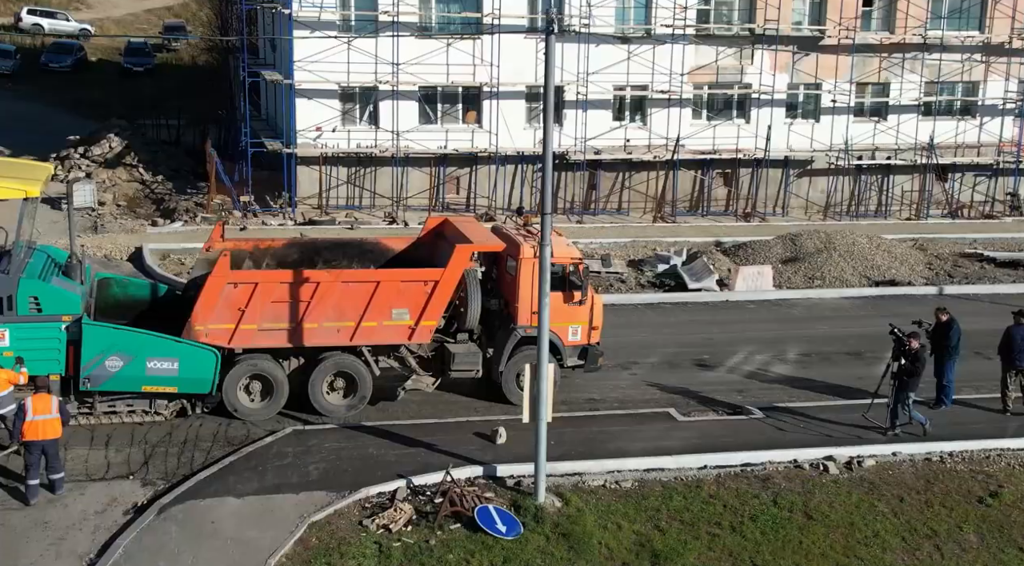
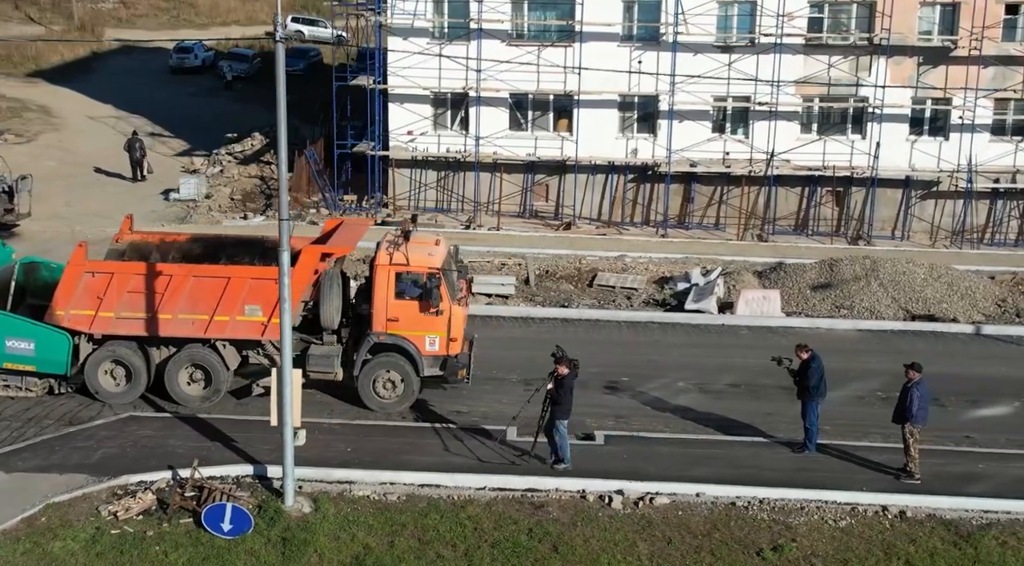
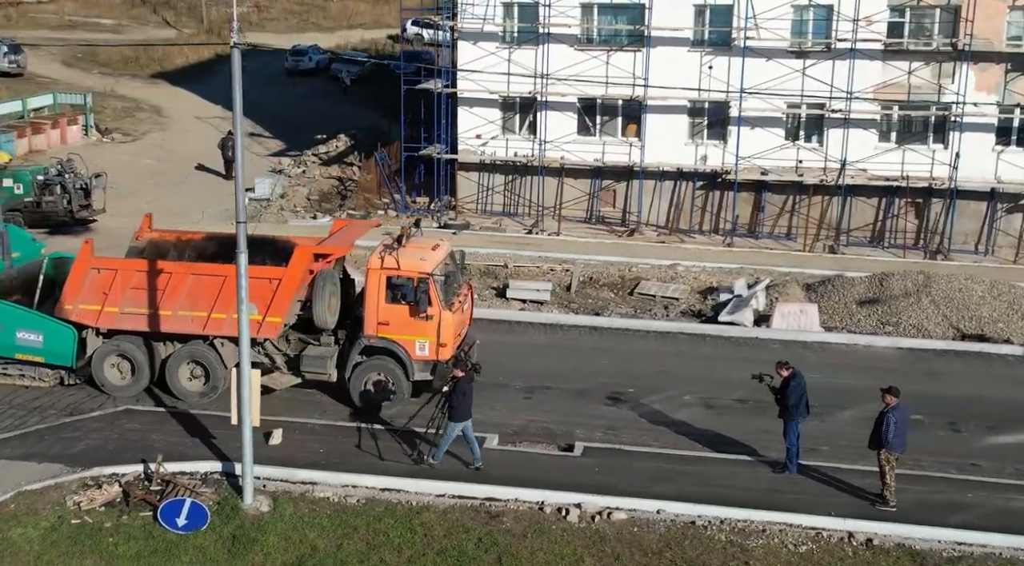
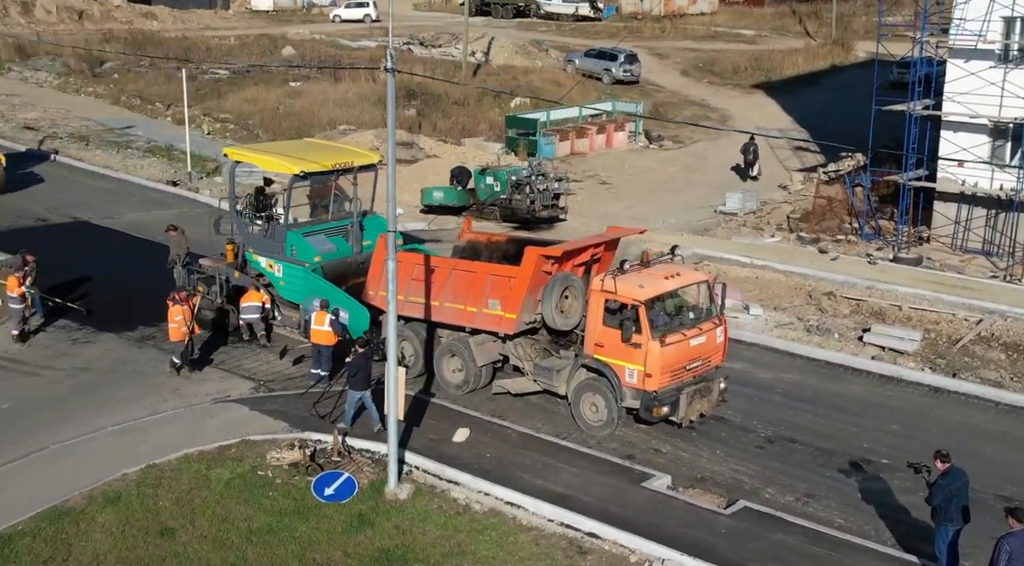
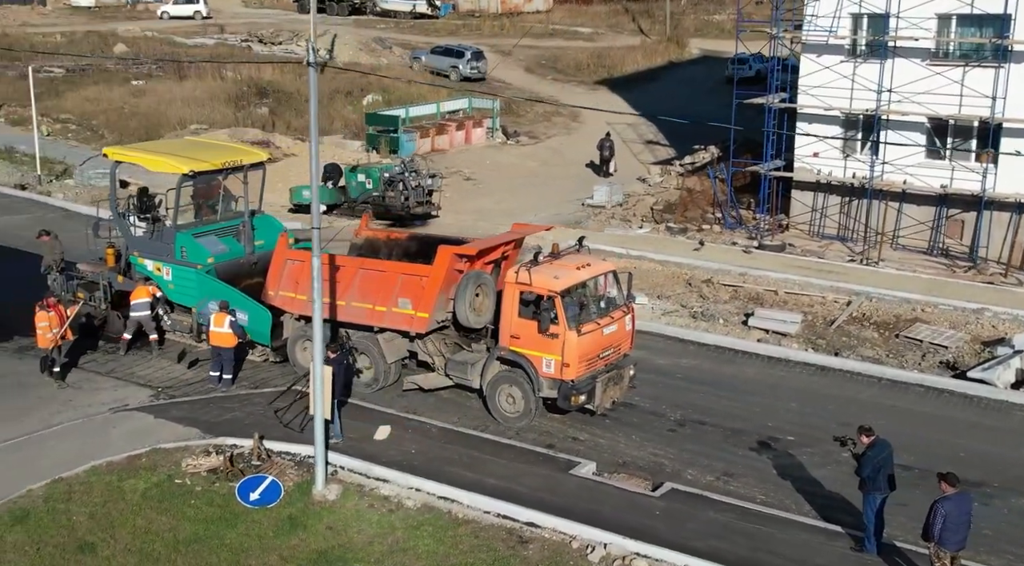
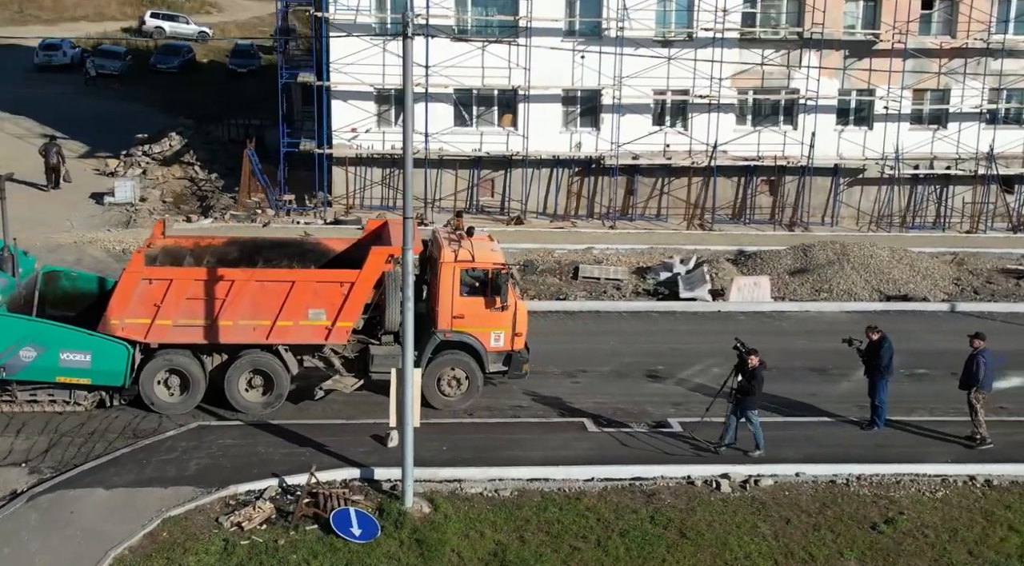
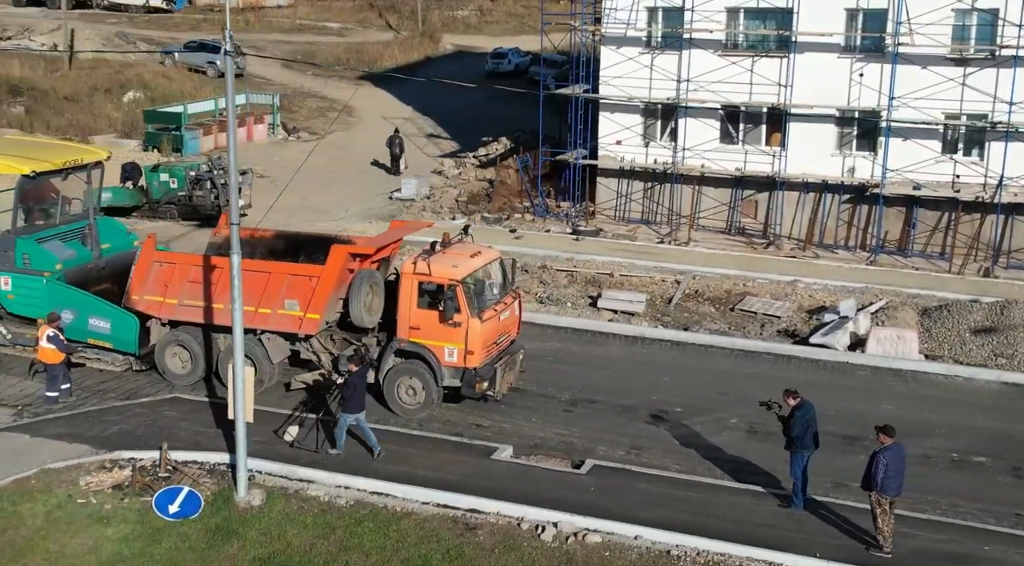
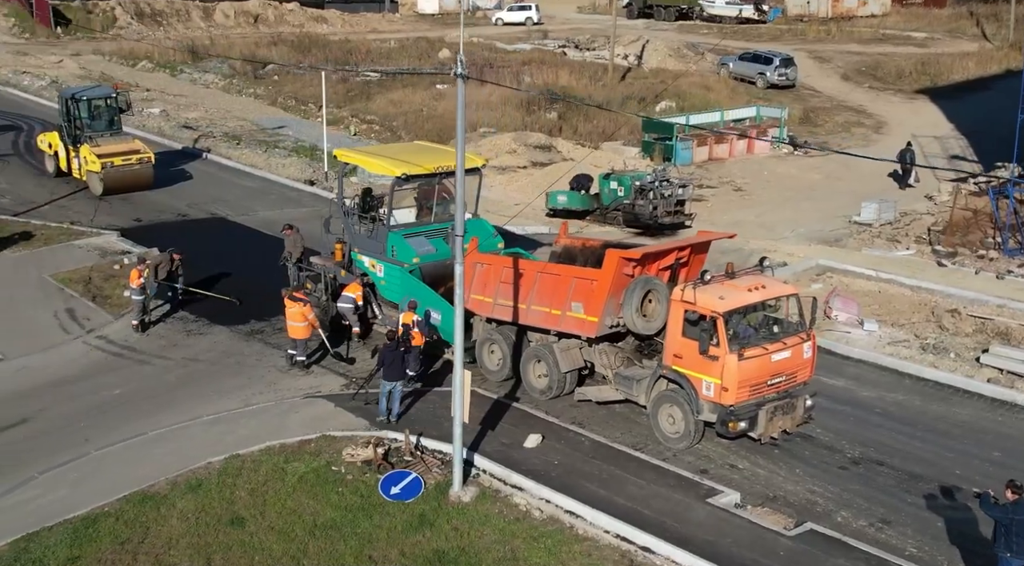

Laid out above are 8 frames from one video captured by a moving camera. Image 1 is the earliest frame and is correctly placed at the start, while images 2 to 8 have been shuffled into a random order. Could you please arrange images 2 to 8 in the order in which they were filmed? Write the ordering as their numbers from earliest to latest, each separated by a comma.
6, 2, 3, 7, 5, 4, 8
